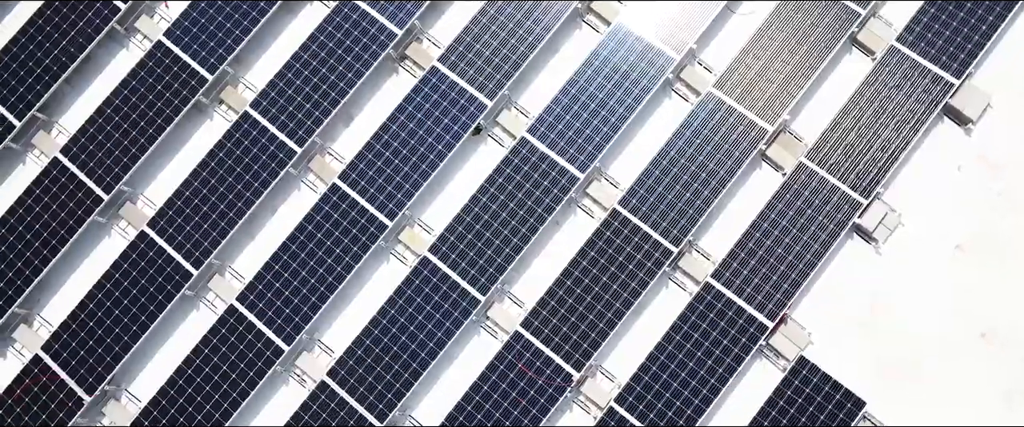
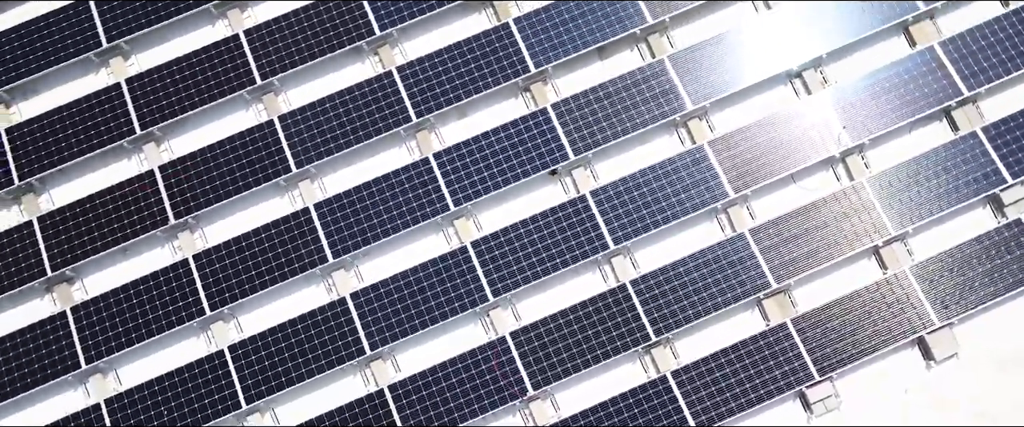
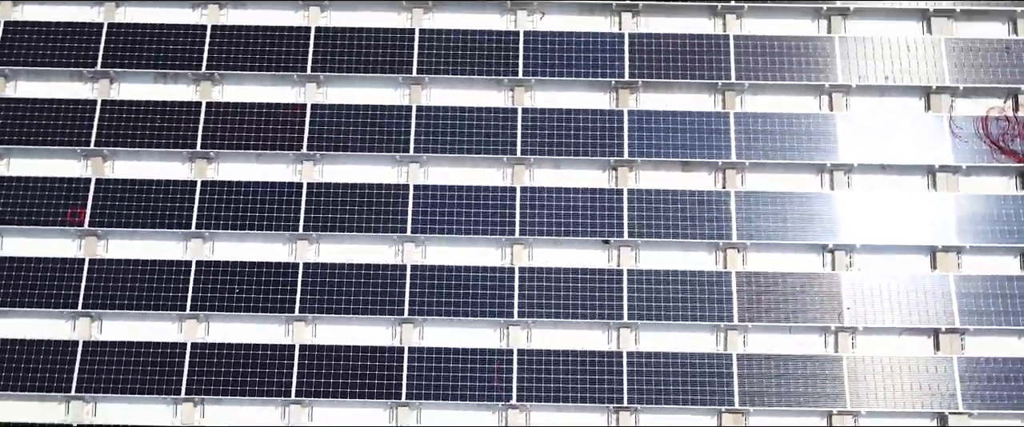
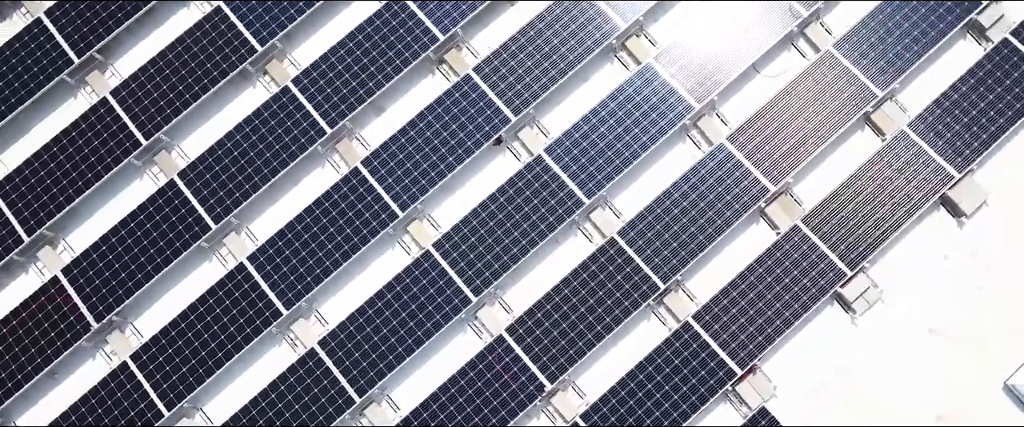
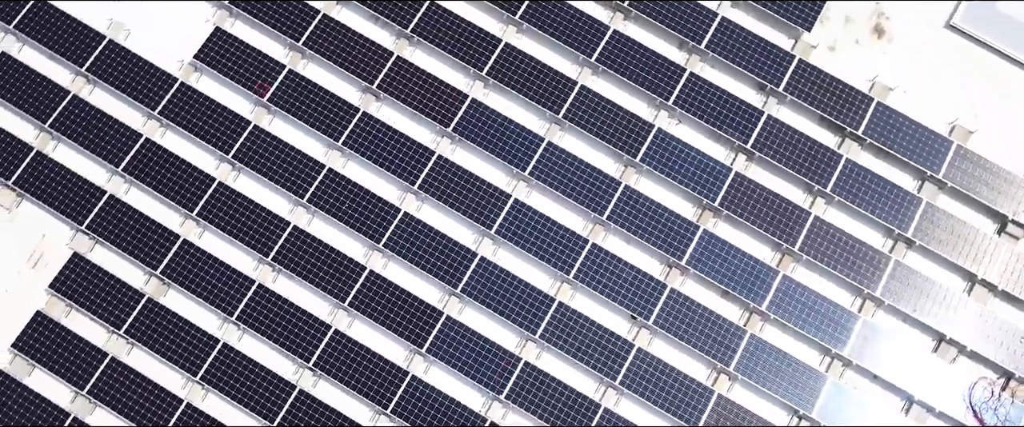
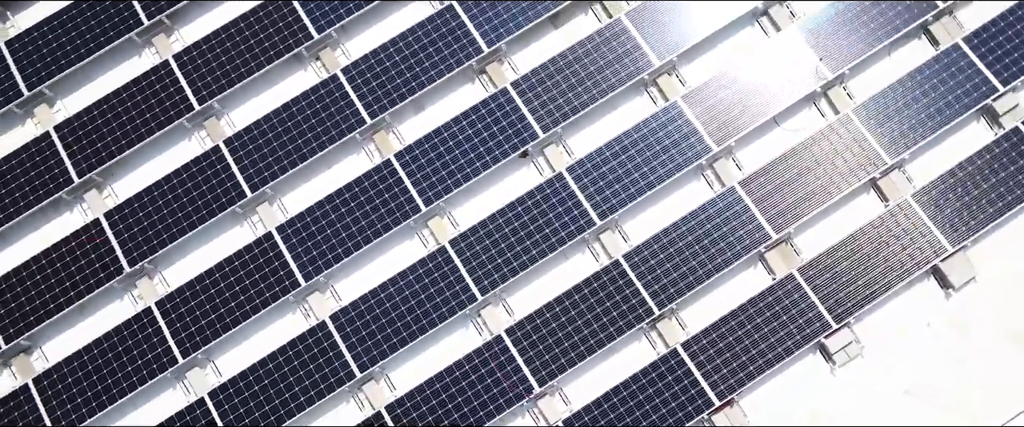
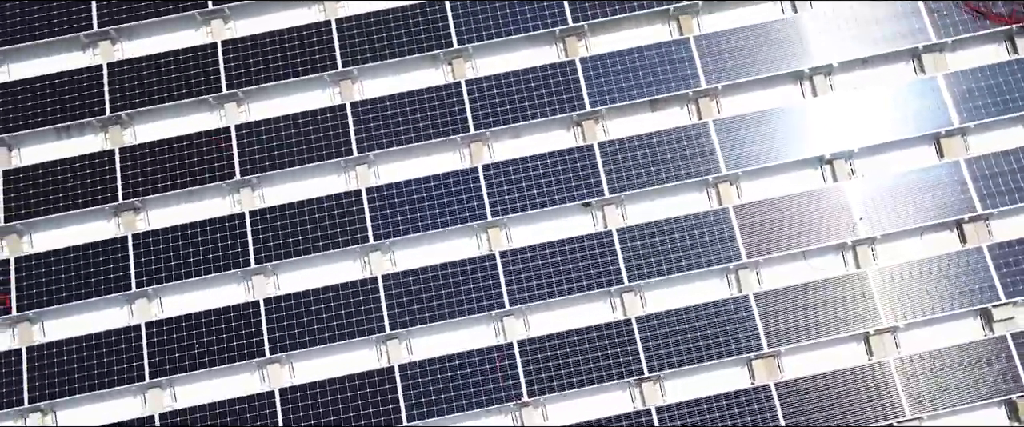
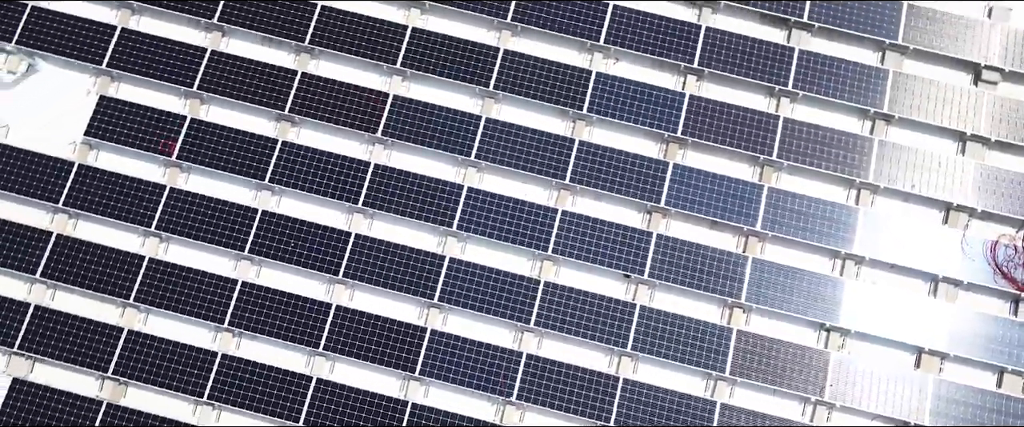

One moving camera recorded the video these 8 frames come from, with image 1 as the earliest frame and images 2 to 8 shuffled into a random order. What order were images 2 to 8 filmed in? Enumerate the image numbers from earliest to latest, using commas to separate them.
4, 6, 2, 7, 3, 8, 5
